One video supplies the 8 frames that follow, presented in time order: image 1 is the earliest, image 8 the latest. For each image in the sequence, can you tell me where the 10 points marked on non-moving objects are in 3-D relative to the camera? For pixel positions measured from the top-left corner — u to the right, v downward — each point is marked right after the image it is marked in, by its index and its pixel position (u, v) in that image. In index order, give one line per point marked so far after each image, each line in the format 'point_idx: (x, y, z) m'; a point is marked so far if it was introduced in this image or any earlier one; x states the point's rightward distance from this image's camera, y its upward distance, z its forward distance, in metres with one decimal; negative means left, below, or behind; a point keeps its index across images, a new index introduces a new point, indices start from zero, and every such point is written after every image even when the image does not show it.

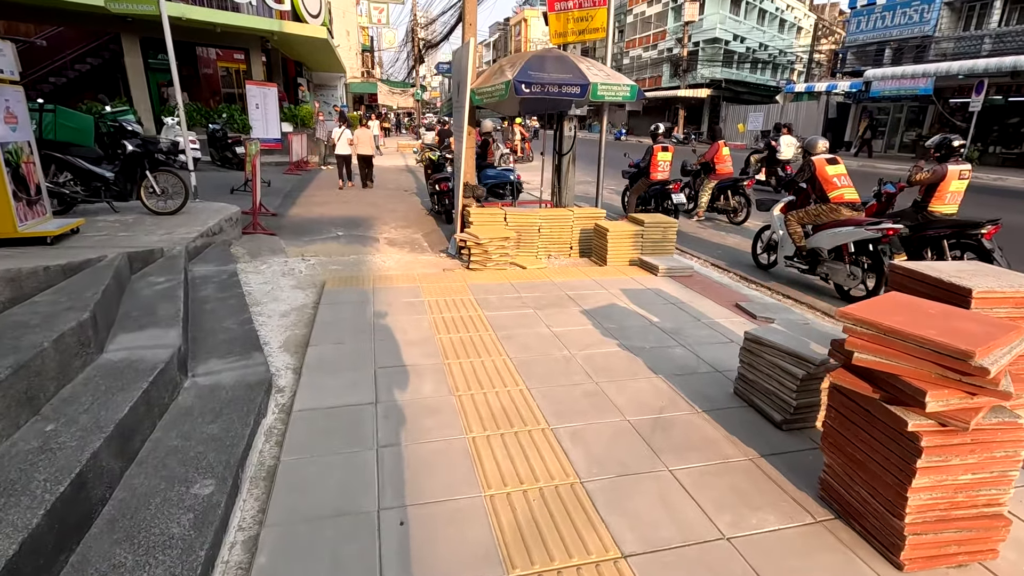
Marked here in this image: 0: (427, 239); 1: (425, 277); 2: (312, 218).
0: (-1.3, +0.8, +8.3) m
1: (-0.9, +0.1, +5.6) m
2: (-3.6, +1.2, +9.5) m
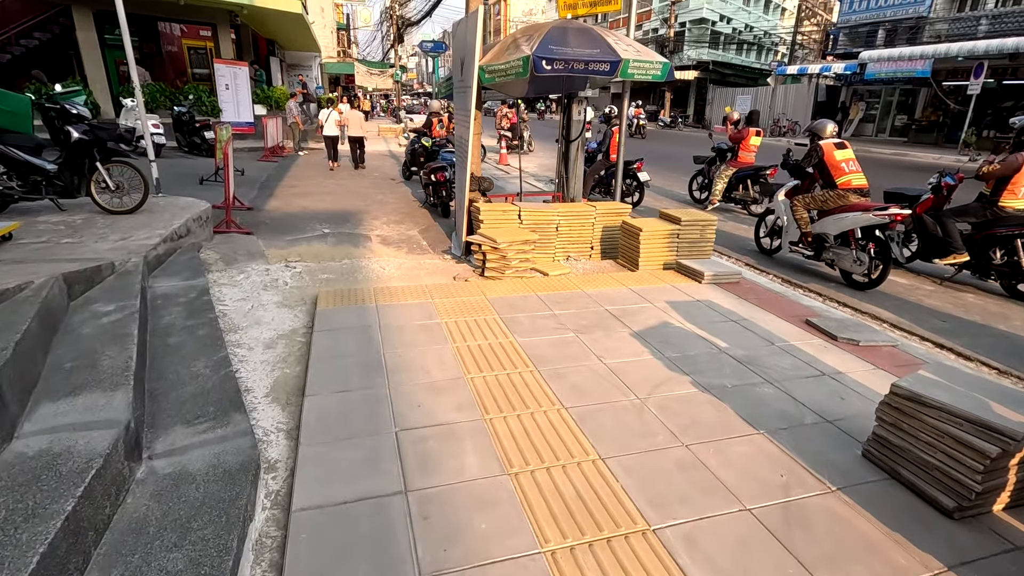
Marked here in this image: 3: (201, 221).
0: (-1.2, +0.7, +7.4) m
1: (-0.7, 0.0, +4.7) m
2: (-3.5, +1.2, +8.6) m
3: (-3.5, +0.7, +6.0) m
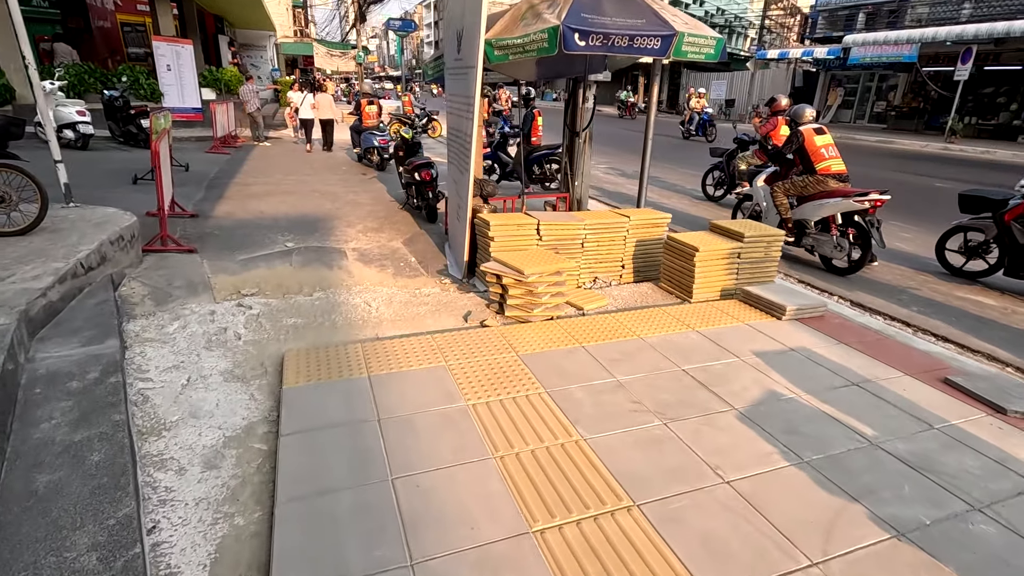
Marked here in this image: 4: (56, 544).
0: (-1.2, +0.4, +6.2) m
1: (-0.4, -0.3, +3.5) m
2: (-3.5, +0.9, +7.1) m
3: (-3.3, +0.4, +4.6) m
4: (-1.5, -0.8, +1.8) m
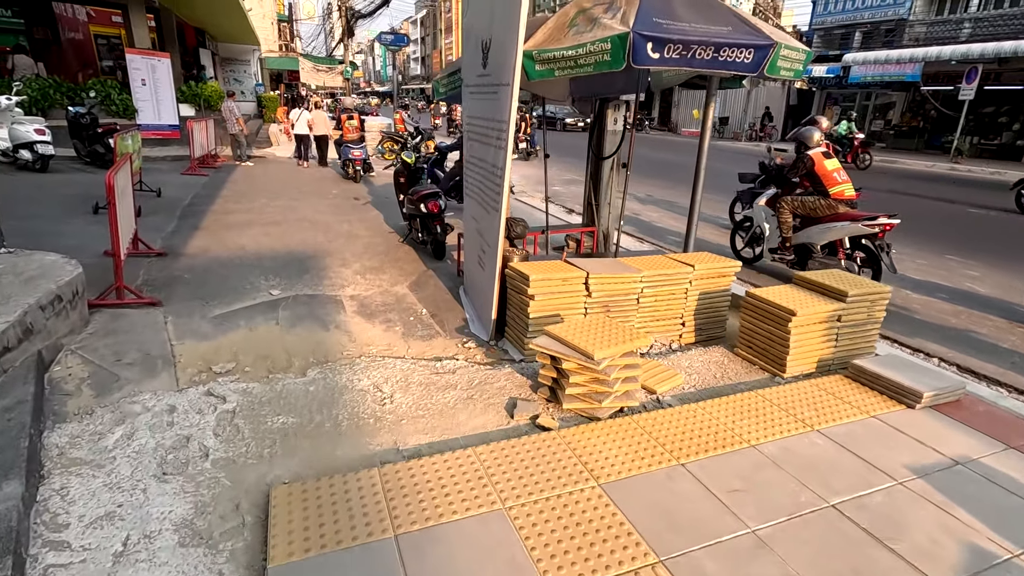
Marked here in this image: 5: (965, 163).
0: (-0.9, -0.1, +5.2) m
1: (-0.1, -0.8, +2.6) m
2: (-3.3, +0.3, +6.1) m
3: (-3.0, -0.1, +3.6) m
4: (-1.1, -1.3, +0.8) m
5: (+15.6, +4.3, +18.5) m
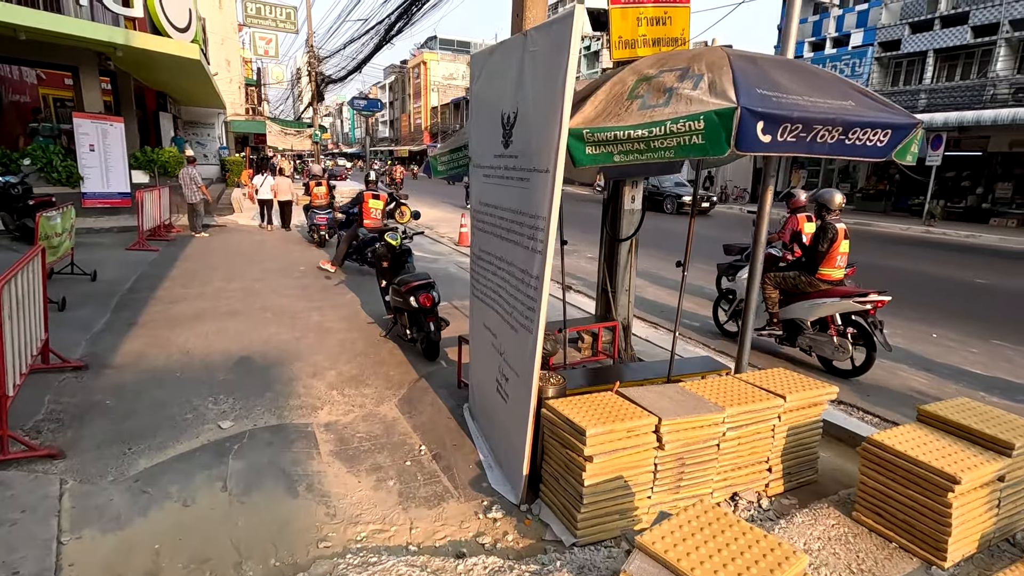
0: (-0.7, -1.1, +4.1) m
1: (+0.2, -1.5, +1.4) m
2: (-3.2, -0.7, +4.9) m
3: (-2.8, -0.9, +2.4) m
4: (-0.7, -1.7, -0.4) m
5: (+14.9, +2.2, +18.7) m
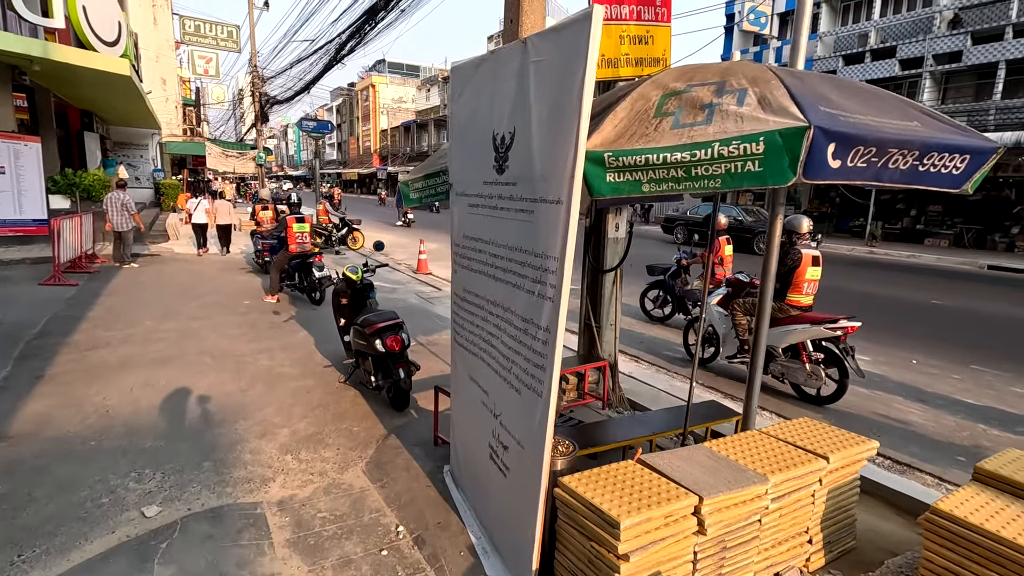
0: (-0.8, -1.4, +3.5) m
1: (+0.4, -1.6, +0.9) m
2: (-3.3, -1.1, +4.1) m
3: (-2.7, -1.2, +1.6) m
4: (-0.3, -1.9, -1.1) m
5: (+13.4, +1.5, +19.5) m
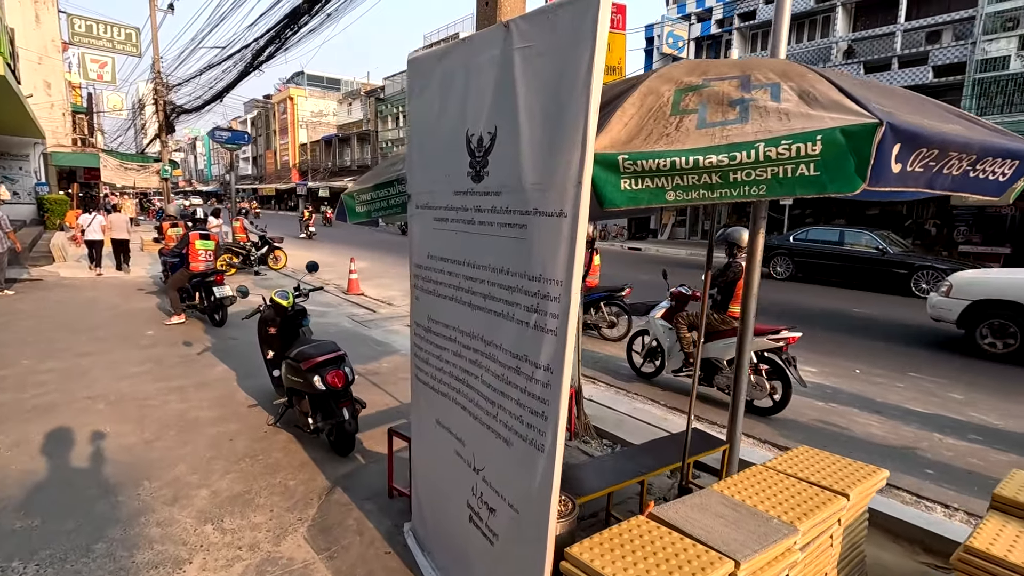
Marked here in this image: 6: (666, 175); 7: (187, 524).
0: (-0.9, -1.5, +2.9) m
1: (+0.6, -1.7, +0.5) m
2: (-3.5, -1.4, +3.1) m
3: (-2.5, -1.3, +0.7) m
4: (+0.2, -1.9, -1.6) m
5: (+10.9, +1.2, +20.8) m
6: (+0.5, +0.4, +1.8) m
7: (-2.0, -1.4, +3.3) m
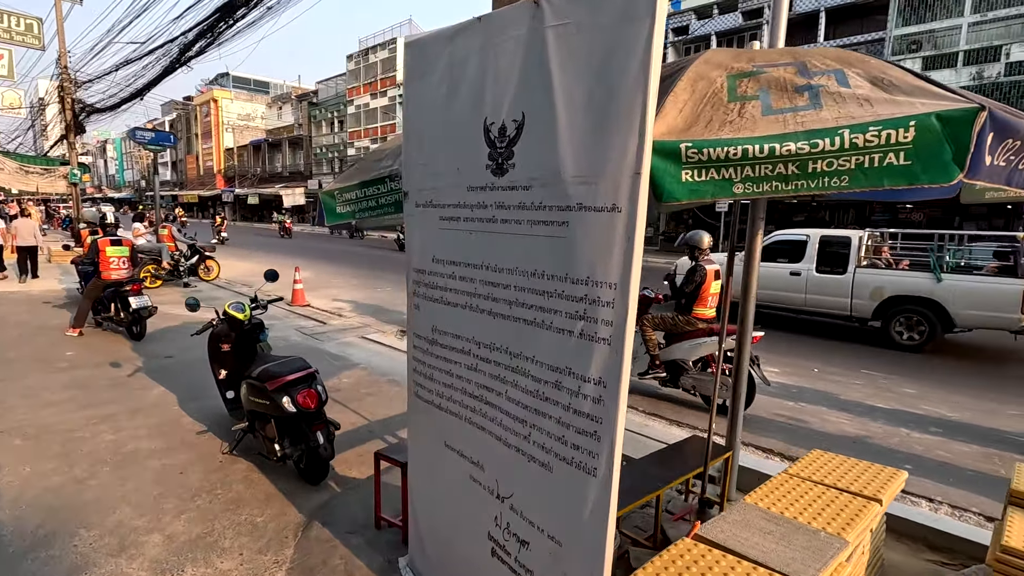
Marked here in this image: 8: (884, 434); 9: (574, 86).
0: (-0.8, -1.6, +2.5) m
1: (+1.0, -1.7, +0.3) m
2: (-3.4, -1.5, +2.5) m
3: (-2.2, -1.4, +0.2) m
4: (+0.8, -1.8, -1.8) m
5: (+8.8, +1.1, +21.7) m
6: (+0.7, +0.4, +1.7) m
7: (-1.9, -1.5, +2.8) m
8: (+3.5, -1.4, +5.0) m
9: (+0.2, +0.7, +1.9) m
